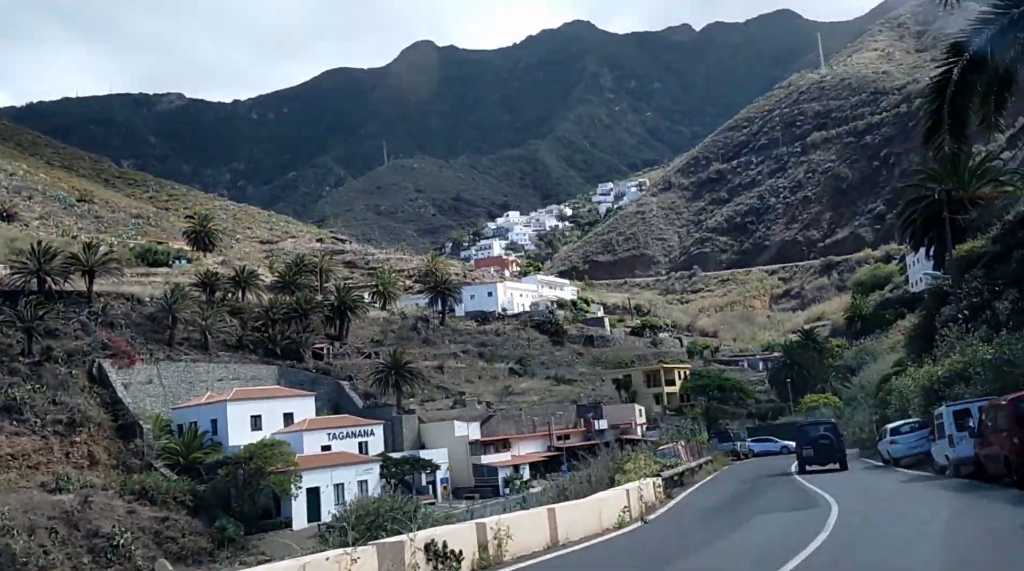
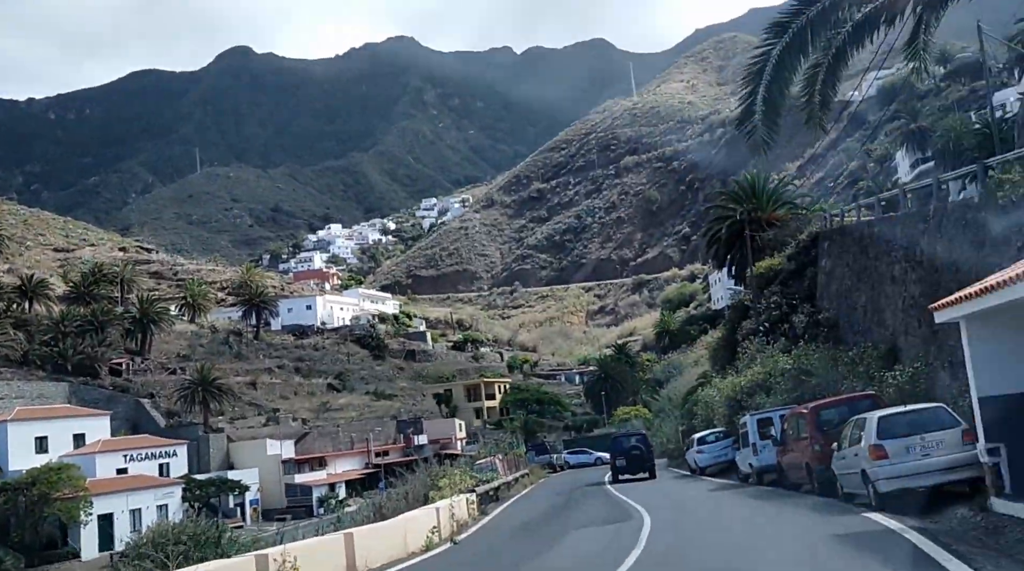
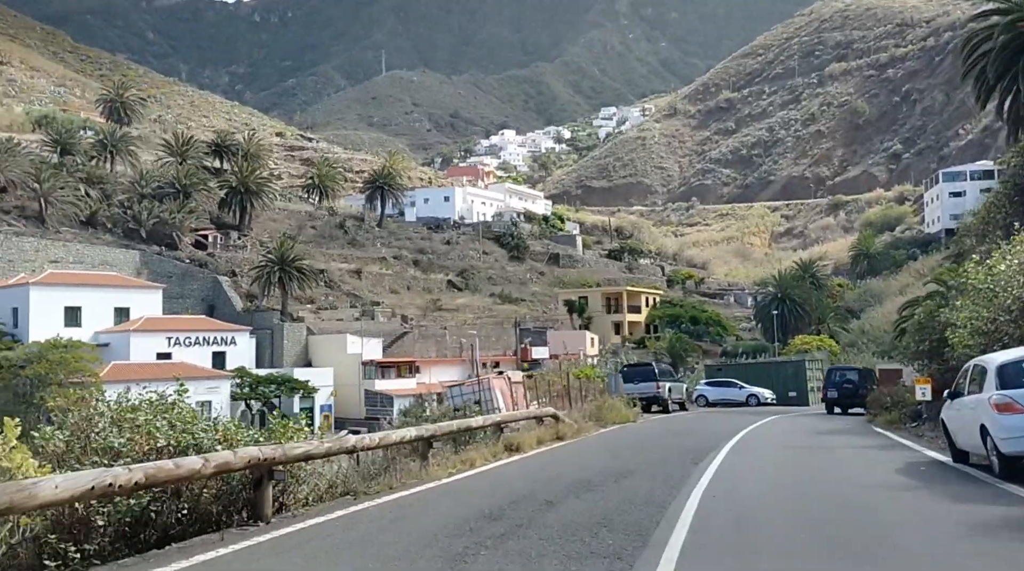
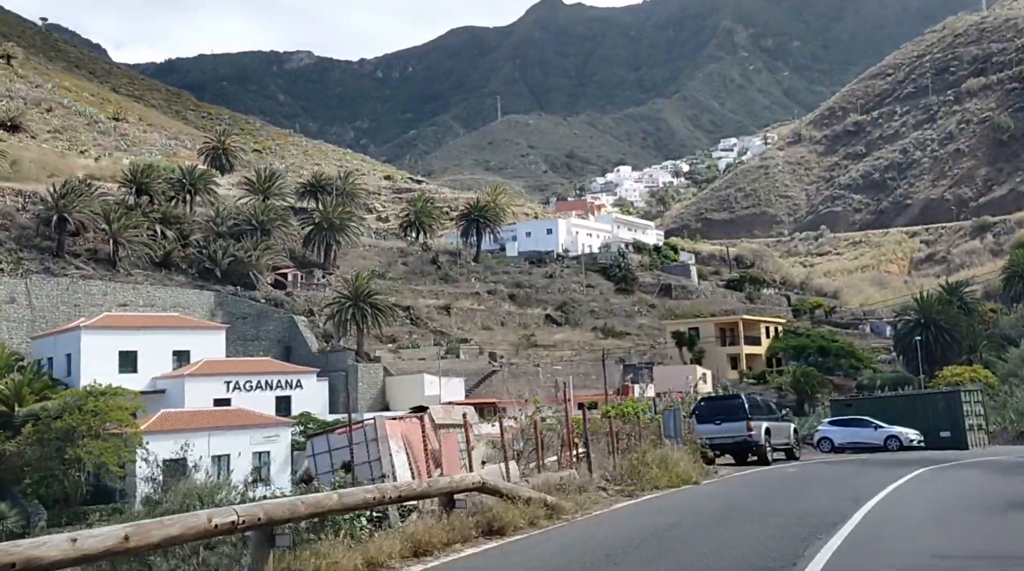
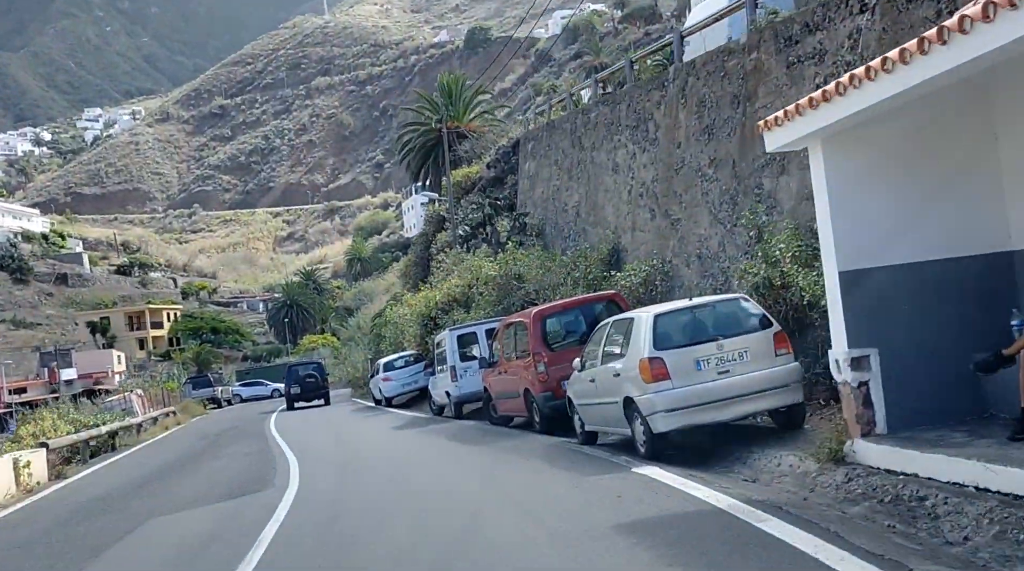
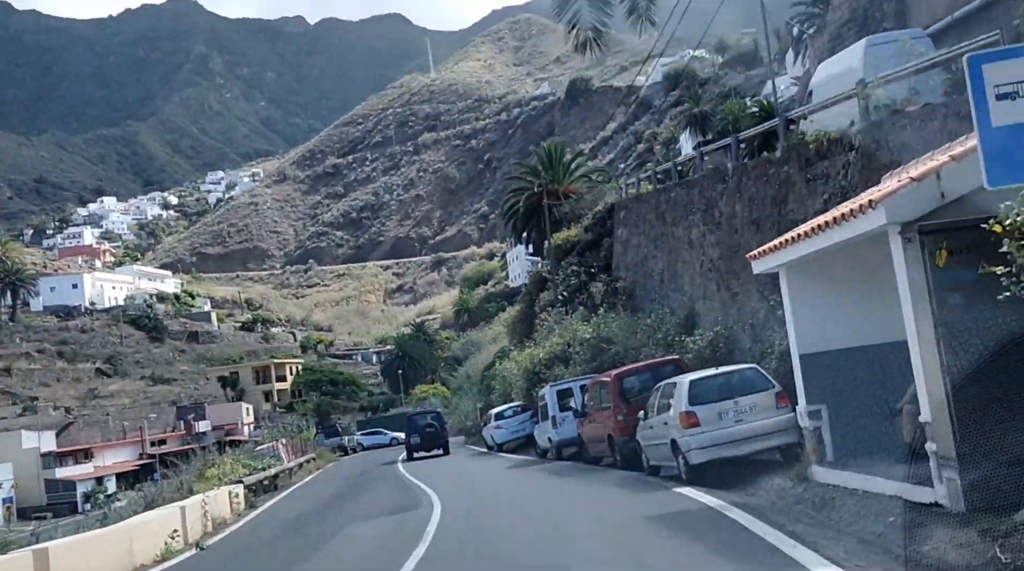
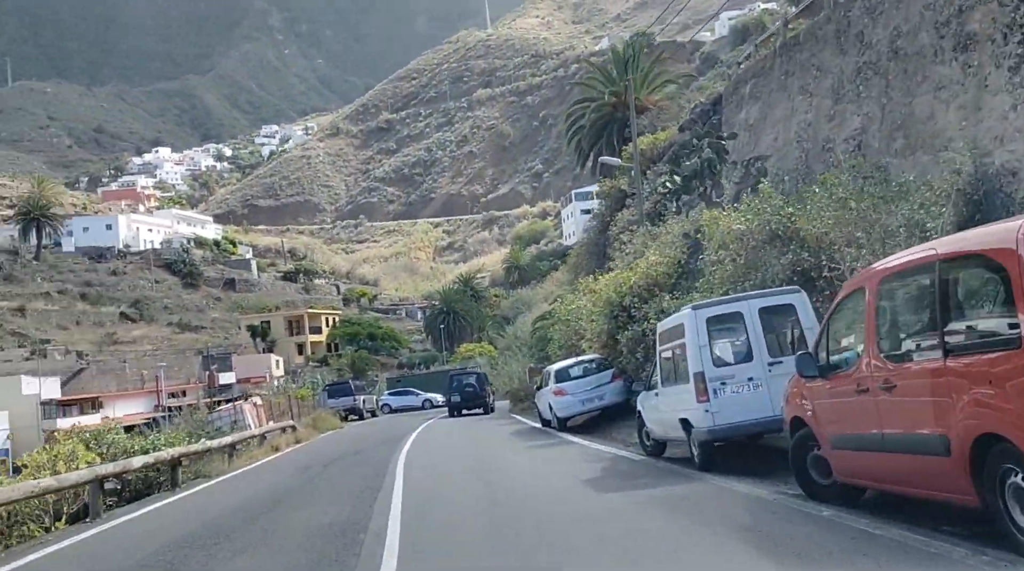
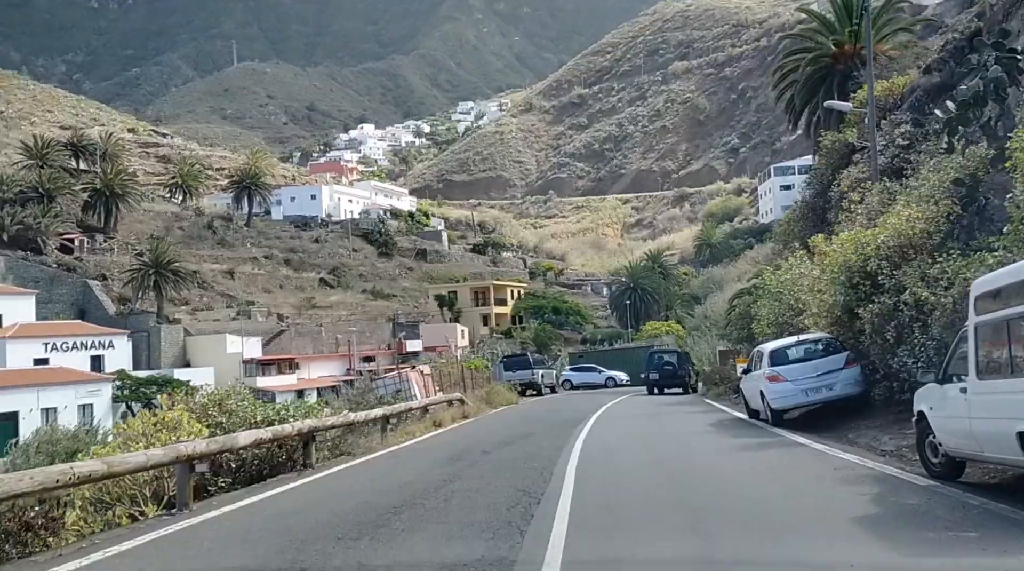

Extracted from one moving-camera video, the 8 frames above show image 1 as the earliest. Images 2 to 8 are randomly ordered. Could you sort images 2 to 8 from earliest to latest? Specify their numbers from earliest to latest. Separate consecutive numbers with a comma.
2, 6, 5, 7, 8, 3, 4
